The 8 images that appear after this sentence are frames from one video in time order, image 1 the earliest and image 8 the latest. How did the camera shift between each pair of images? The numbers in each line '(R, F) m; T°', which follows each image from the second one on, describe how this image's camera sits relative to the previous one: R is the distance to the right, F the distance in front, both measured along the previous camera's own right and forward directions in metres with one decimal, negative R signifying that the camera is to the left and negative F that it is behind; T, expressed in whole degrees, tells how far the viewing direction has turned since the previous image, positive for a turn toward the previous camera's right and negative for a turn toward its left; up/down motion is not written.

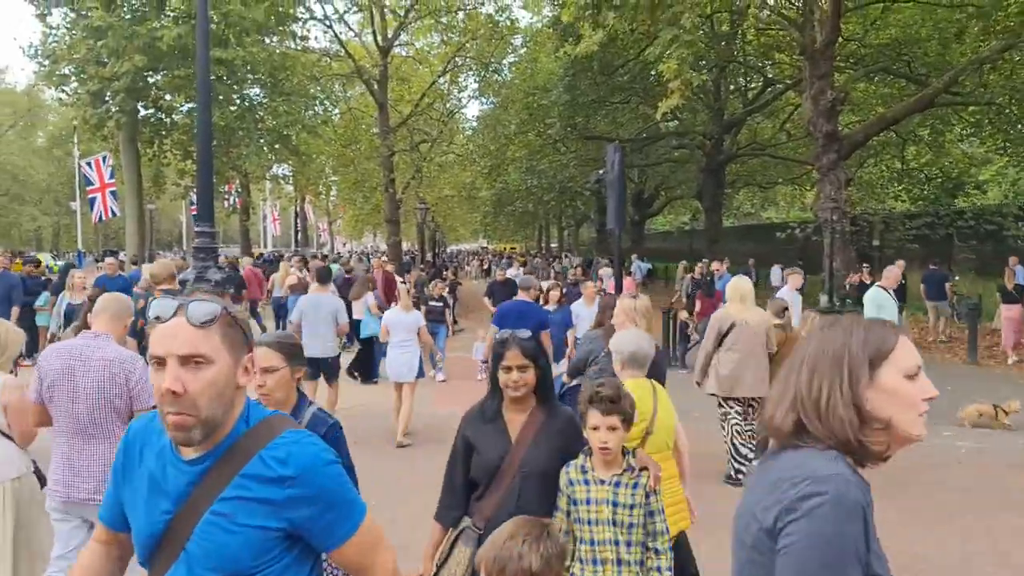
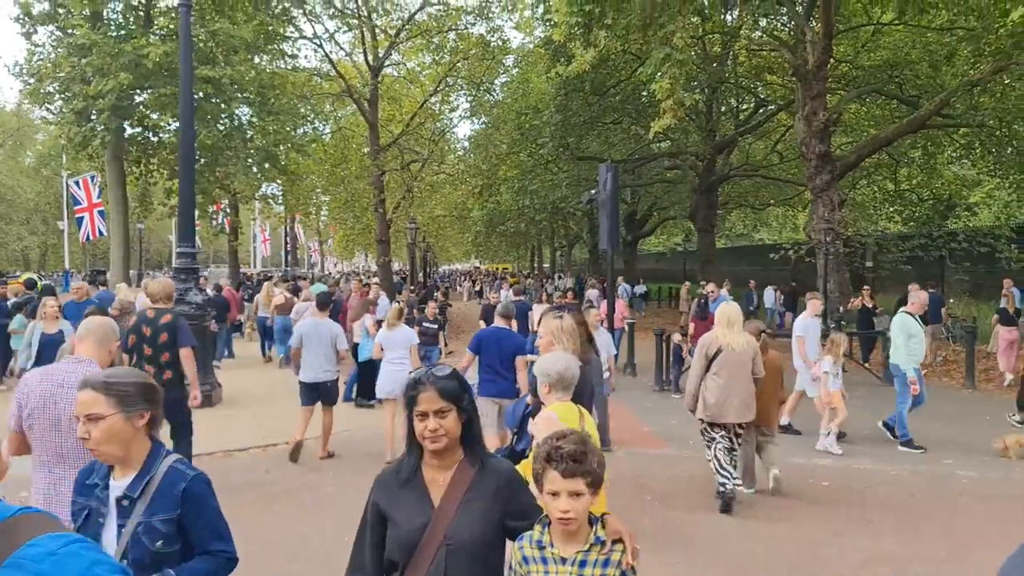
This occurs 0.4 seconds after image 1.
(0.0, +0.2) m; +1°
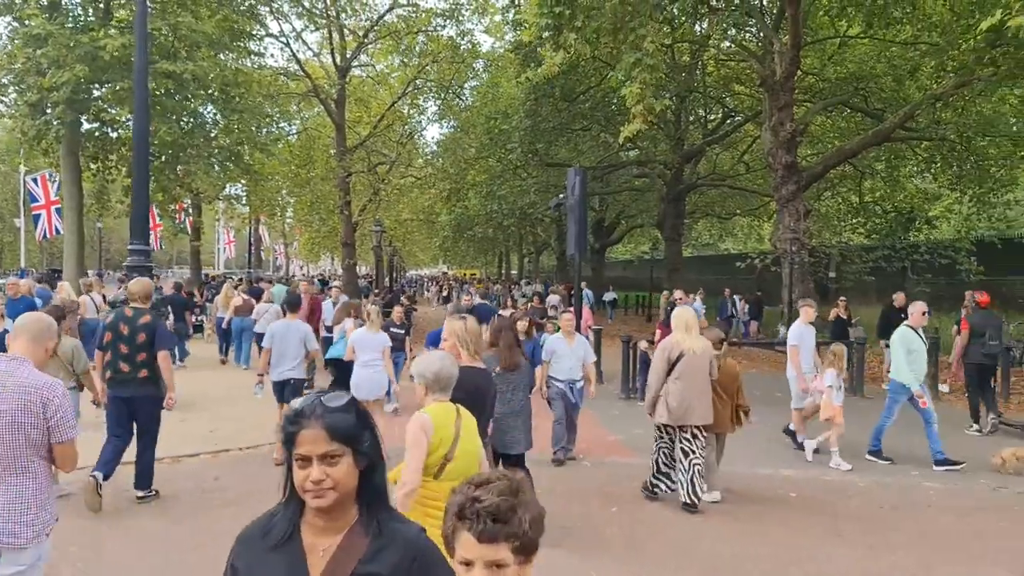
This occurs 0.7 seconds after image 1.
(0.0, +0.2) m; +2°
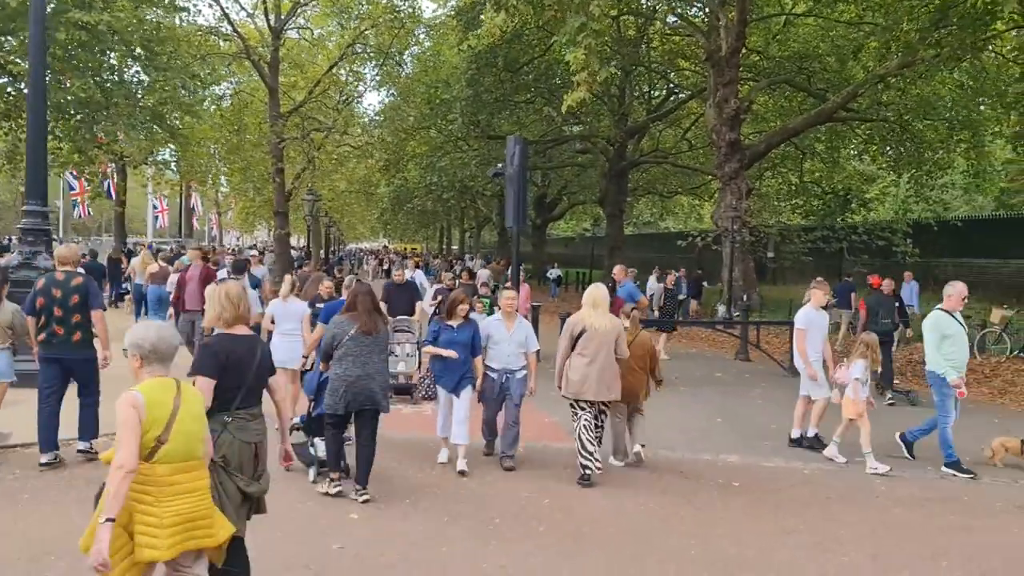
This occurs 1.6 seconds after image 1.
(+0.1, +0.5) m; +4°
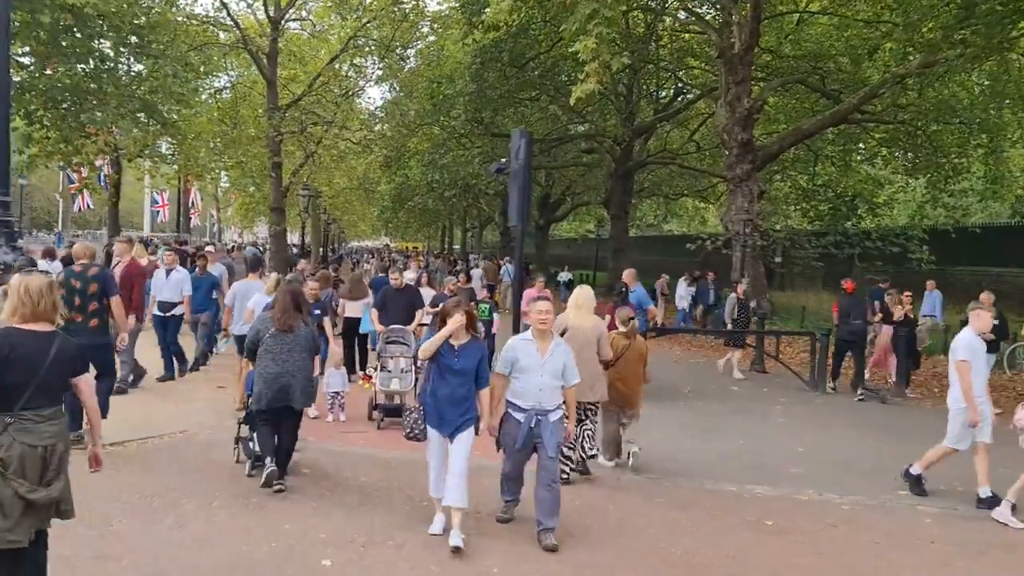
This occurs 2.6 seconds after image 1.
(0.0, +0.7) m; 0°
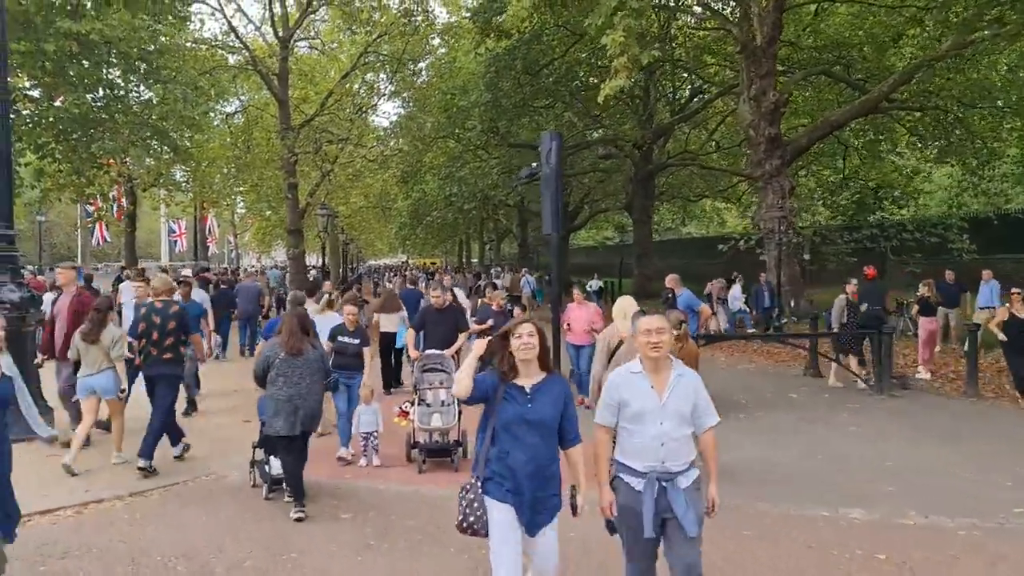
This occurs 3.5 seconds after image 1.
(-0.2, +0.6) m; -1°
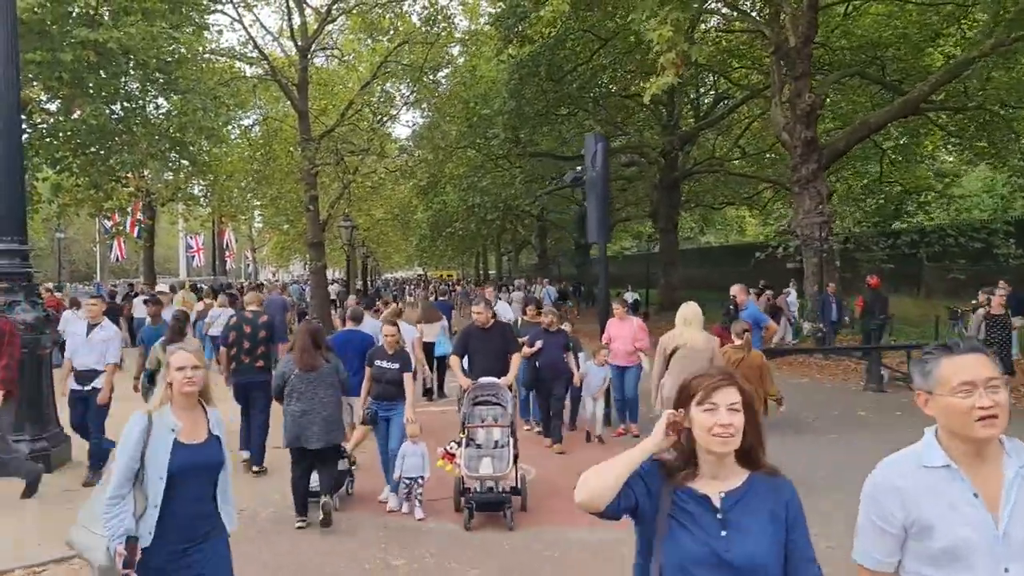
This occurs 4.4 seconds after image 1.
(-0.3, +0.6) m; -1°
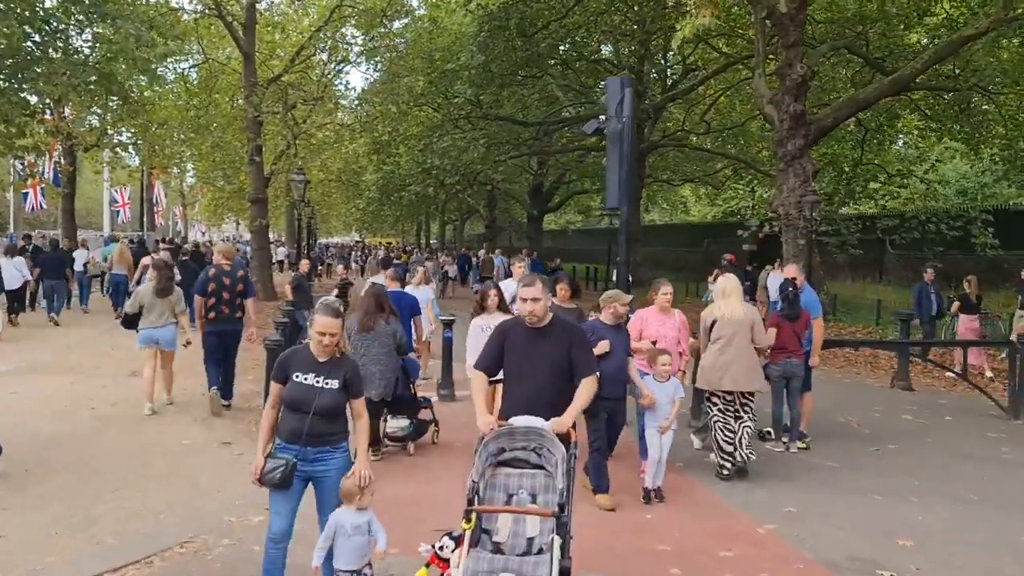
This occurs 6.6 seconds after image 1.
(-0.6, +1.4) m; +4°
